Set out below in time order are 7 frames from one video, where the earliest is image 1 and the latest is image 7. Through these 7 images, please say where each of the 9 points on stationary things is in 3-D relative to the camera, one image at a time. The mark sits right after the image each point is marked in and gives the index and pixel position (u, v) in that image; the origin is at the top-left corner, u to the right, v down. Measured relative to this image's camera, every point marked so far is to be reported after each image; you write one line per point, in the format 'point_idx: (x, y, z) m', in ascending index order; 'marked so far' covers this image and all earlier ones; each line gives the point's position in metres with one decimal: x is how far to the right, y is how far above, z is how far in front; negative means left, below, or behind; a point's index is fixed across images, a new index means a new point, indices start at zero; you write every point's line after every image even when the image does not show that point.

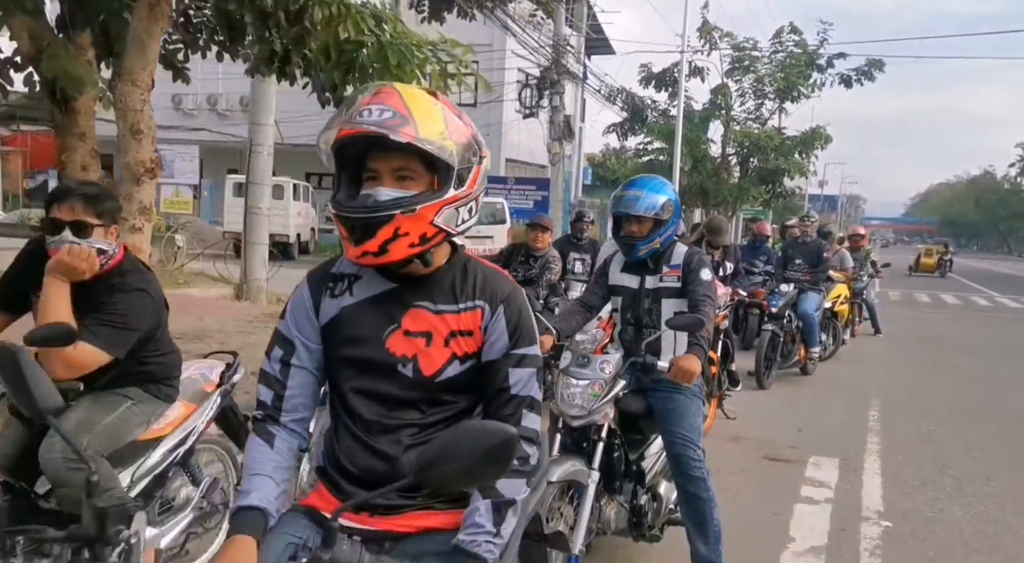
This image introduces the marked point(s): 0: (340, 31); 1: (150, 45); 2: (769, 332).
0: (-1.2, +1.7, +6.2) m
1: (-2.2, +1.4, +5.5) m
2: (+2.5, -0.5, +8.6) m
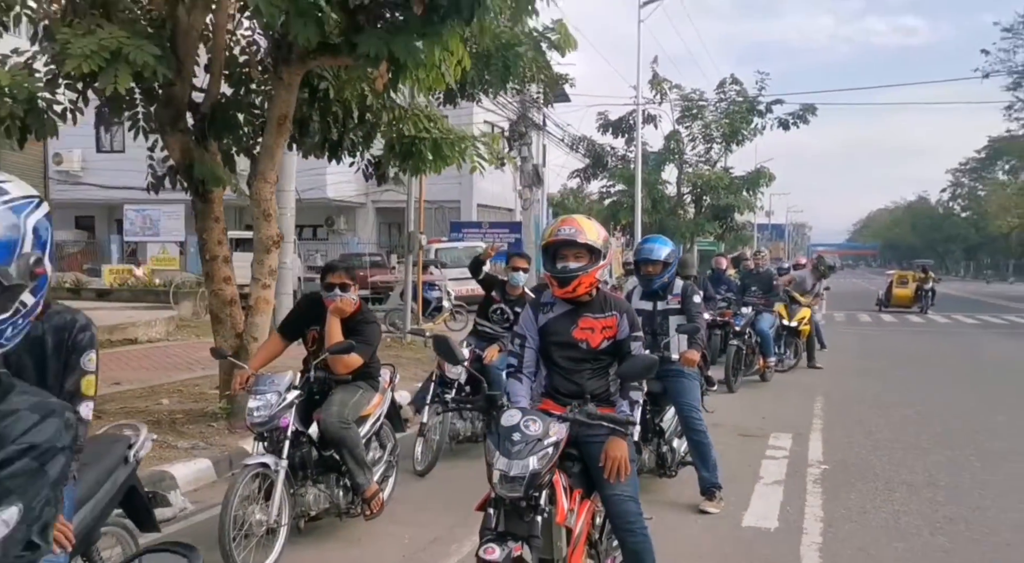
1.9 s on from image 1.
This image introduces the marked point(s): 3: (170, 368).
0: (-1.0, +1.4, +8.2) m
1: (-1.9, +1.1, +7.4) m
2: (+2.6, -0.8, +10.6) m
3: (-4.0, -1.0, +10.2) m
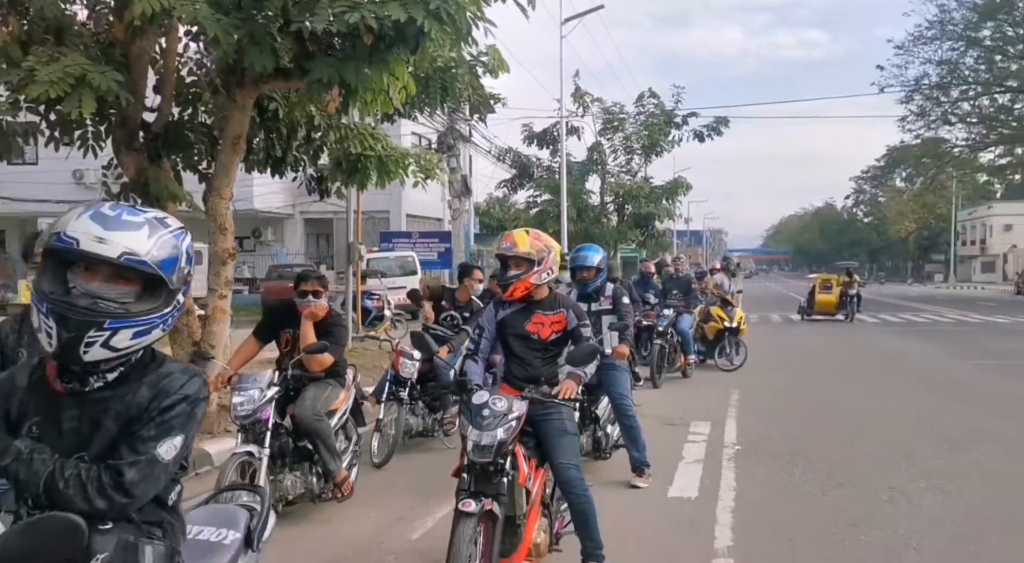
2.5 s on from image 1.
0: (-1.6, +1.3, +8.7) m
1: (-2.5, +1.0, +7.9) m
2: (+1.9, -0.8, +11.5) m
3: (-4.7, -1.1, +10.5) m
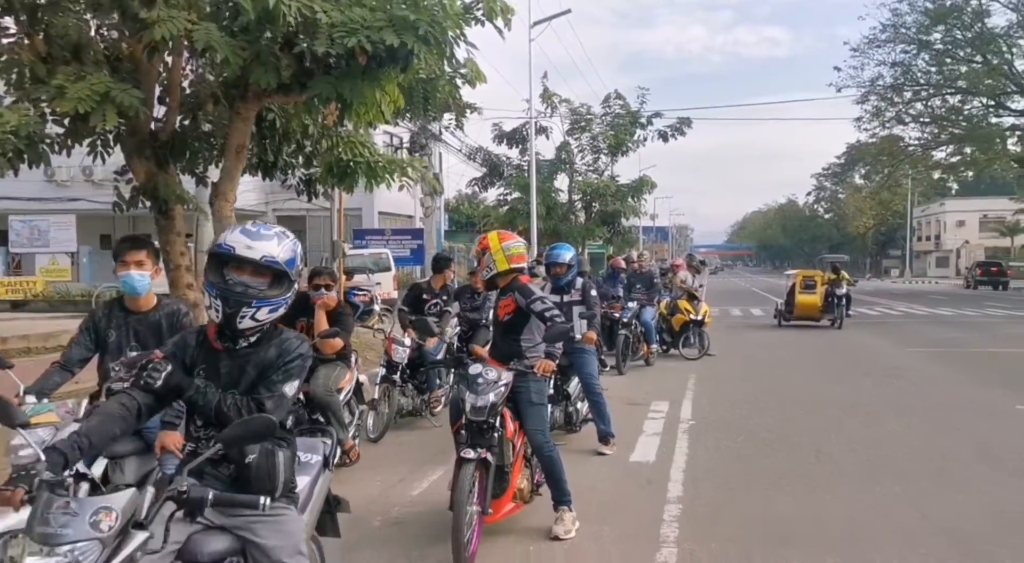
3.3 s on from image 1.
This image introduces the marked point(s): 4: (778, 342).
0: (-1.8, +1.4, +9.5) m
1: (-2.7, +1.0, +8.6) m
2: (+1.5, -0.7, +12.4) m
3: (-5.0, -1.1, +11.2) m
4: (+5.4, -1.2, +18.1) m
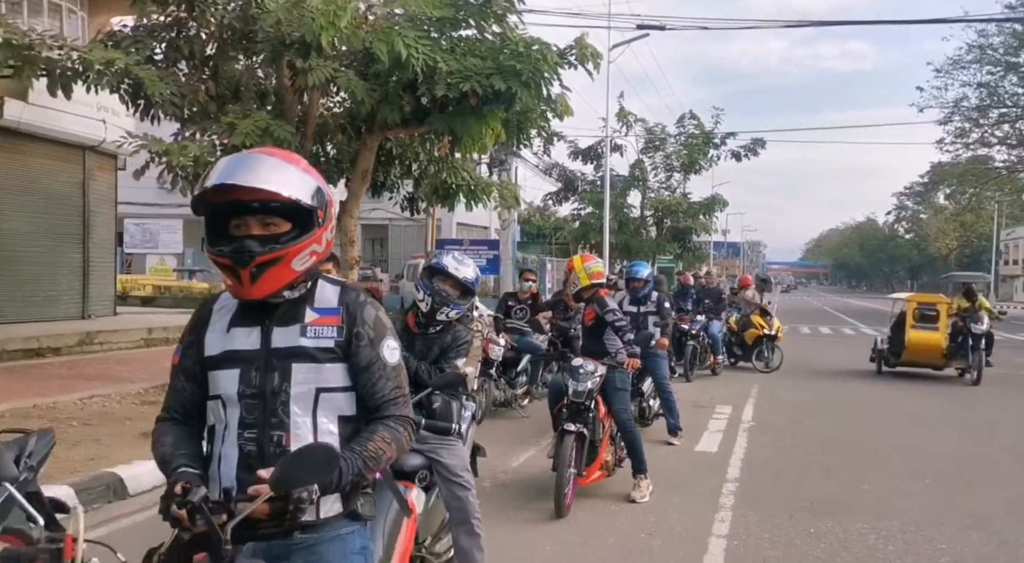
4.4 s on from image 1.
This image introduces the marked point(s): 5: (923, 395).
0: (-0.8, +1.3, +10.9) m
1: (-1.7, +1.0, +10.1) m
2: (+2.7, -1.0, +13.5) m
3: (-4.0, -1.1, +12.8) m
4: (+7.0, -1.6, +18.9) m
5: (+5.7, -1.5, +12.3) m
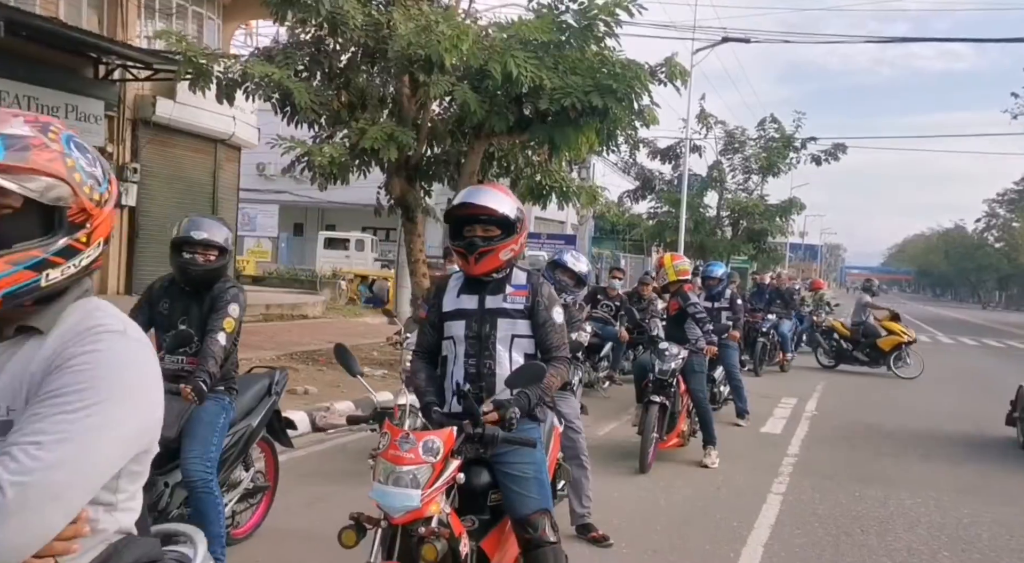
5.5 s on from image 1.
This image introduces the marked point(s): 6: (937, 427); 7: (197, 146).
0: (+0.4, +1.4, +12.0) m
1: (-0.6, +1.1, +11.3) m
2: (+4.0, -1.0, +14.3) m
3: (-2.7, -0.8, +14.2) m
4: (+8.7, -1.7, +19.4) m
5: (+6.9, -1.7, +13.0) m
6: (+4.6, -1.6, +9.6) m
7: (-5.6, +2.4, +16.0) m
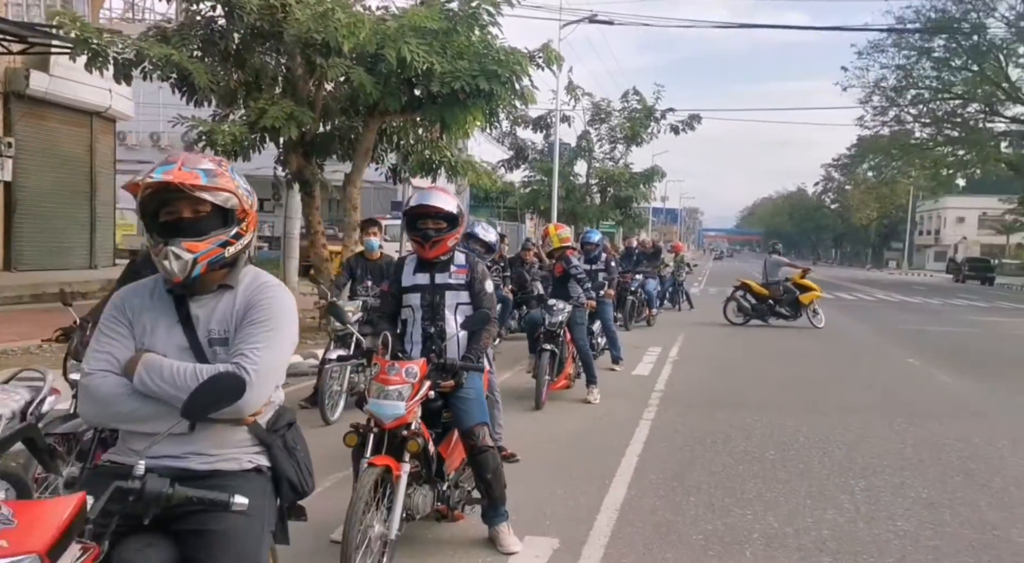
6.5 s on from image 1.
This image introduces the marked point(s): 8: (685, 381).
0: (-1.2, +1.8, +12.9) m
1: (-2.1, +1.5, +12.0) m
2: (+2.1, -0.3, +15.8) m
3: (-4.5, -0.4, +14.7) m
4: (+6.0, -0.8, +21.5) m
5: (+5.1, -1.0, +14.9) m
6: (+3.4, -1.1, +11.3) m
7: (-7.8, +2.9, +15.9) m
8: (+1.9, -1.1, +9.8) m
